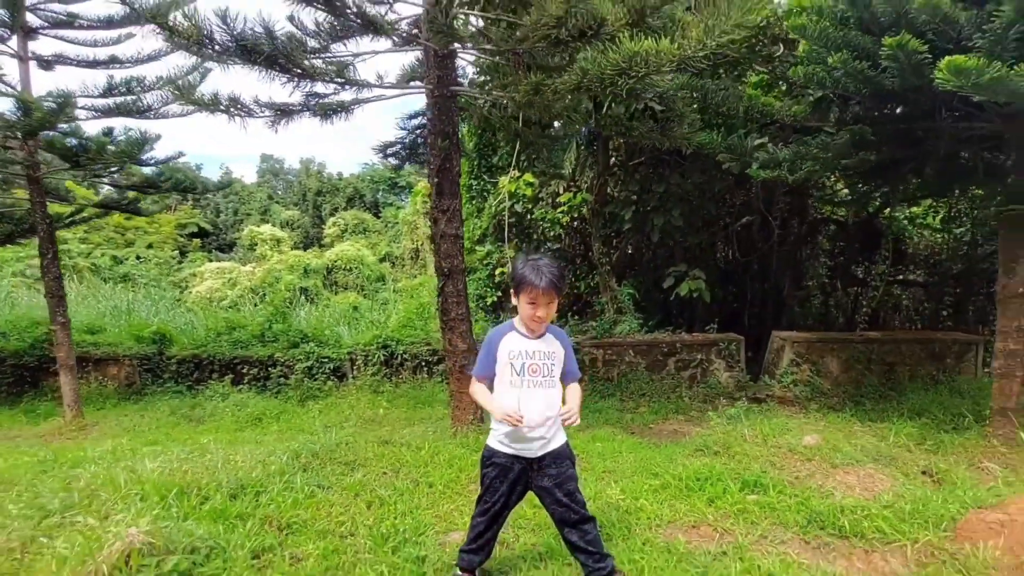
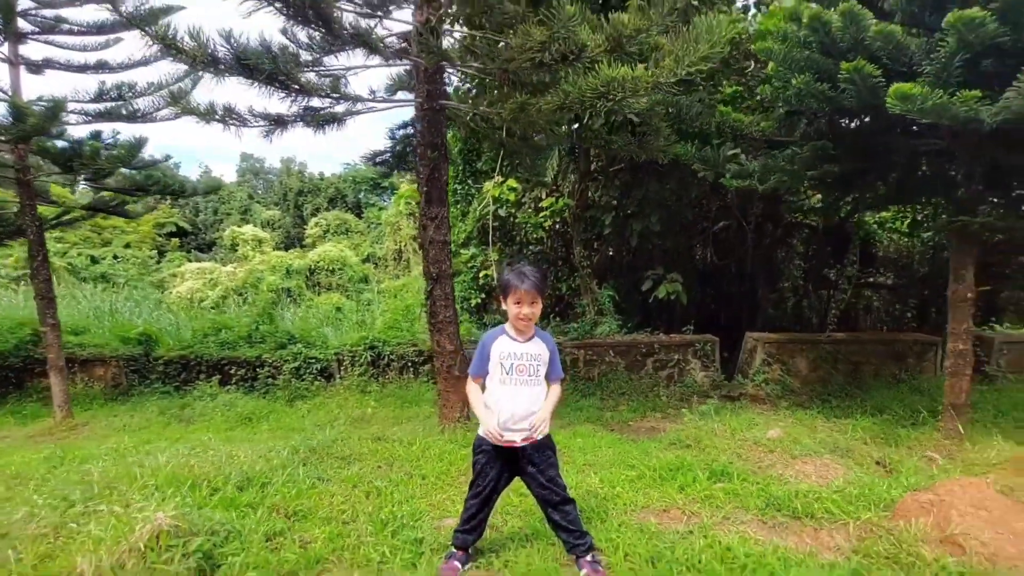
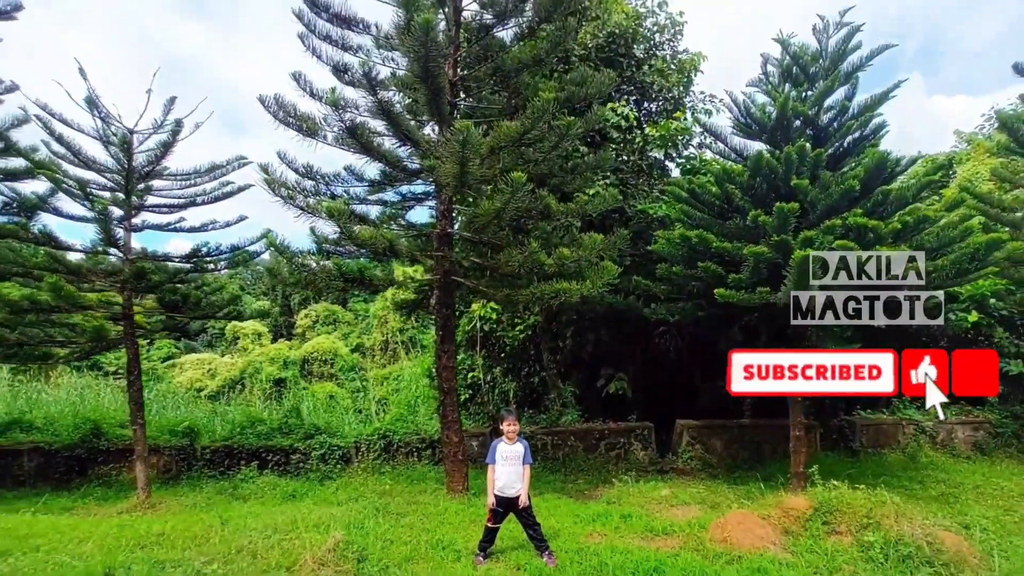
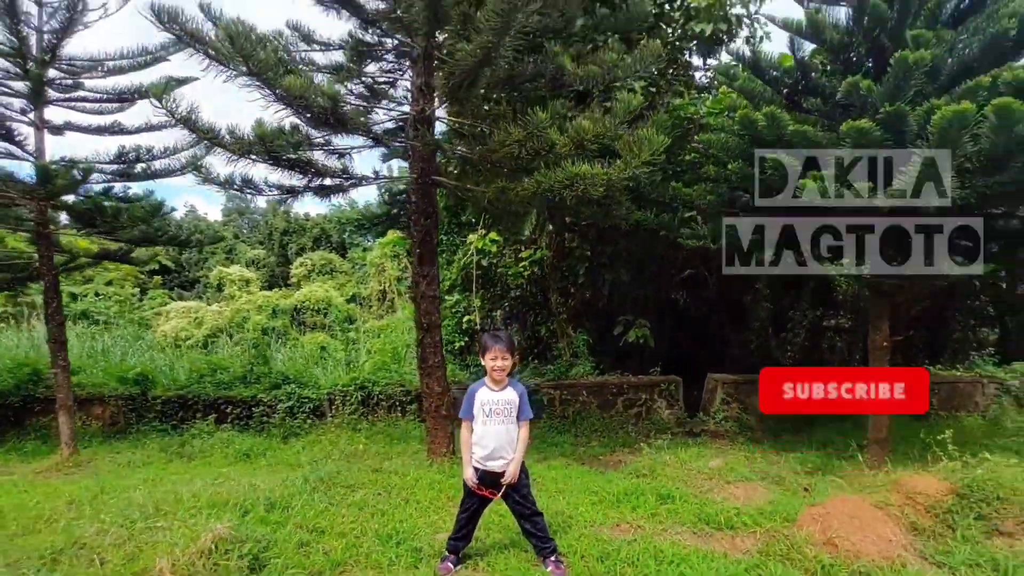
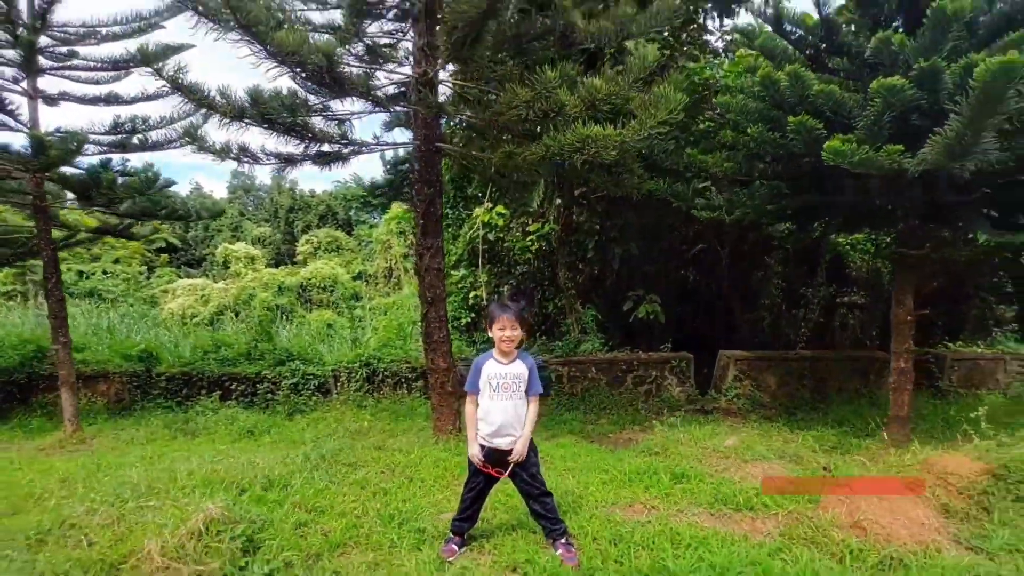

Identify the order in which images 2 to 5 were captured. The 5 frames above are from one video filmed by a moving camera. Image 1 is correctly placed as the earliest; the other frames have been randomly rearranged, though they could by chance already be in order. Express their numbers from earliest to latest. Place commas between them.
2, 5, 4, 3
